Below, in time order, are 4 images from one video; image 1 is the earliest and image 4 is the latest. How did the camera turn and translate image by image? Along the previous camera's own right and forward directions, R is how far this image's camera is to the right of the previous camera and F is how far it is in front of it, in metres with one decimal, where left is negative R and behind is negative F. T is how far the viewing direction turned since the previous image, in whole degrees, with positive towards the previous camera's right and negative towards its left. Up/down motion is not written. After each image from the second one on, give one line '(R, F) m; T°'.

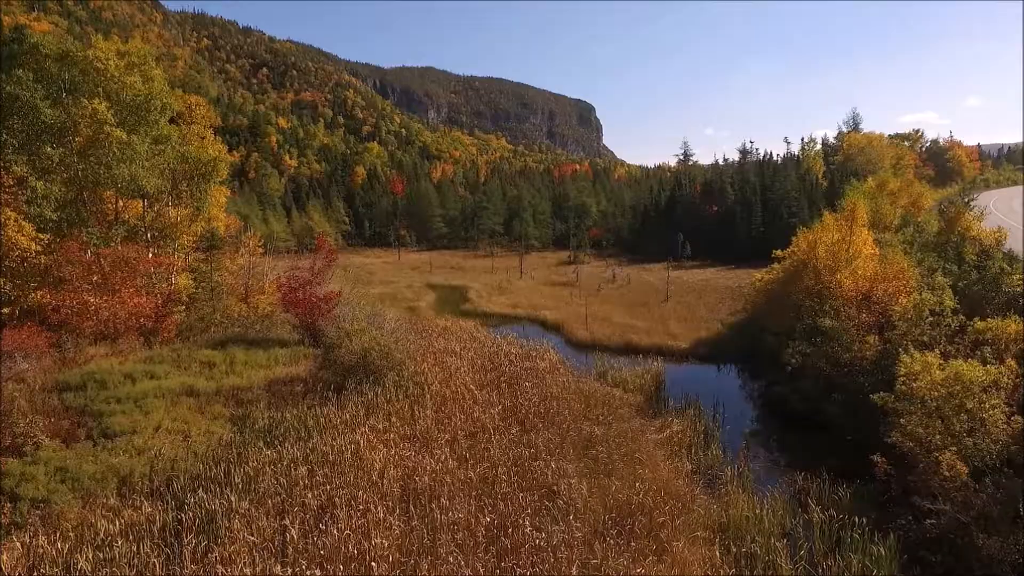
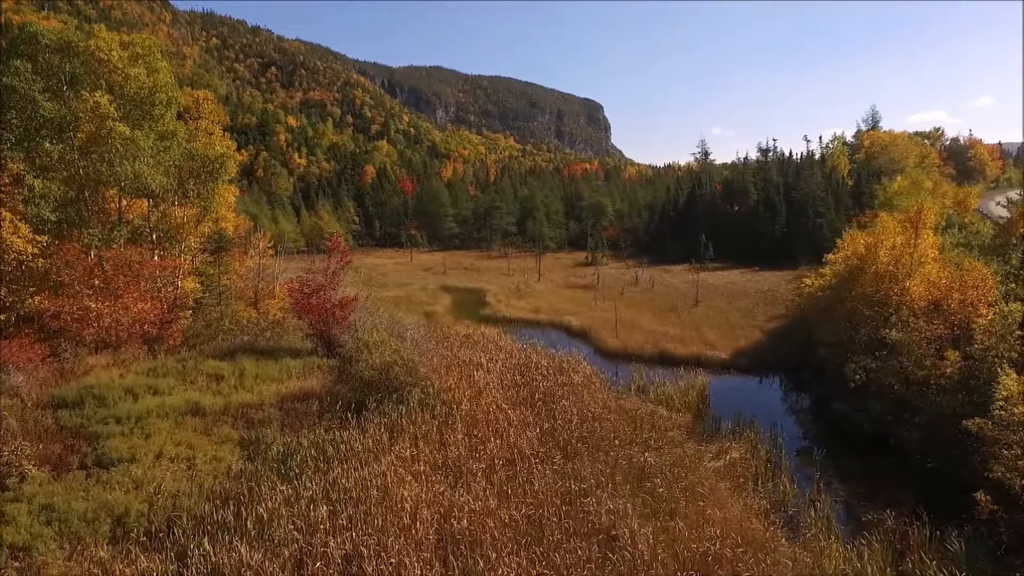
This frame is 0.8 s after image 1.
(-0.6, +1.3) m; -1°
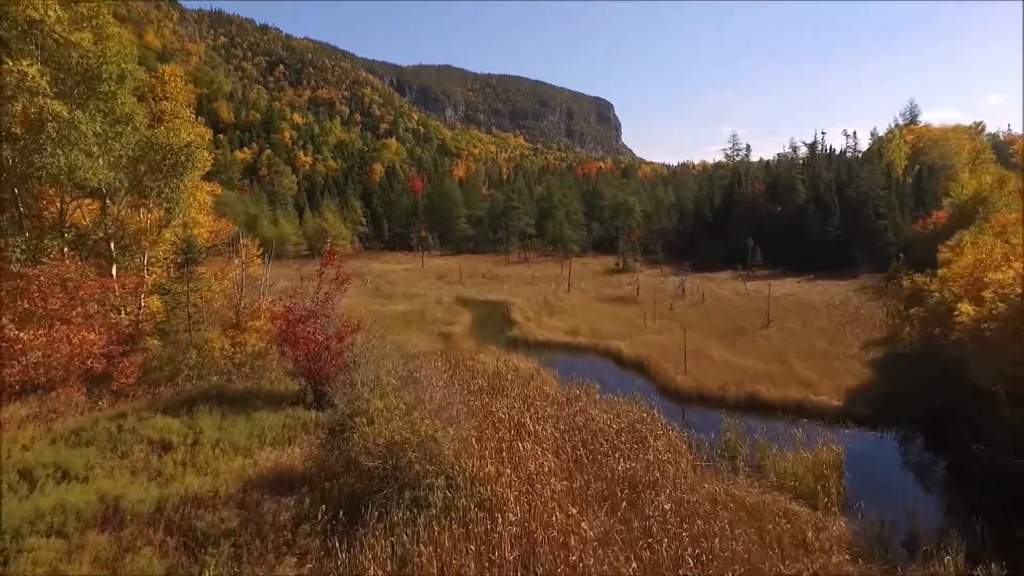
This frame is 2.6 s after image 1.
(-0.9, +4.3) m; -1°
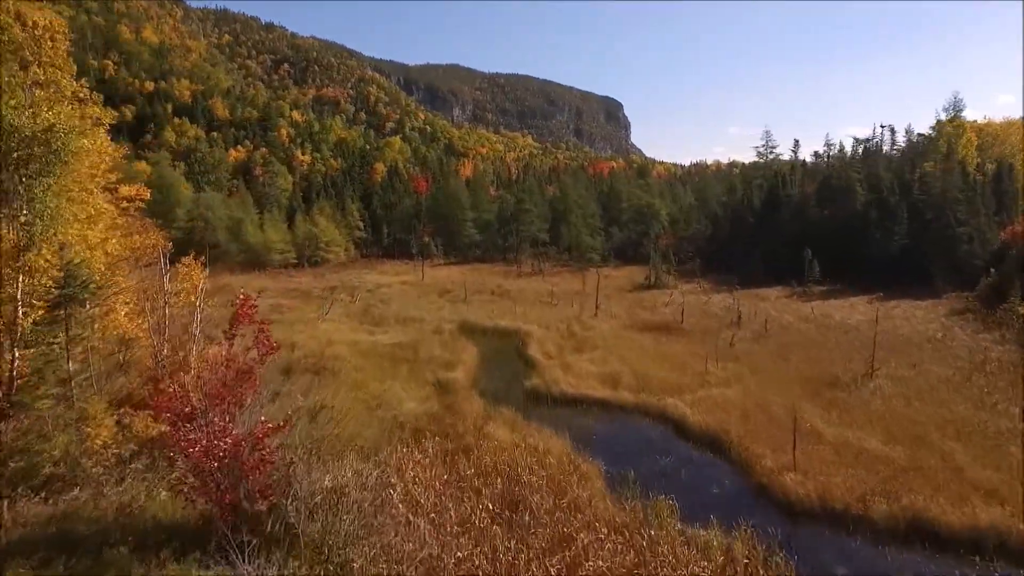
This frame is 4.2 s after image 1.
(-0.3, +5.4) m; -1°
